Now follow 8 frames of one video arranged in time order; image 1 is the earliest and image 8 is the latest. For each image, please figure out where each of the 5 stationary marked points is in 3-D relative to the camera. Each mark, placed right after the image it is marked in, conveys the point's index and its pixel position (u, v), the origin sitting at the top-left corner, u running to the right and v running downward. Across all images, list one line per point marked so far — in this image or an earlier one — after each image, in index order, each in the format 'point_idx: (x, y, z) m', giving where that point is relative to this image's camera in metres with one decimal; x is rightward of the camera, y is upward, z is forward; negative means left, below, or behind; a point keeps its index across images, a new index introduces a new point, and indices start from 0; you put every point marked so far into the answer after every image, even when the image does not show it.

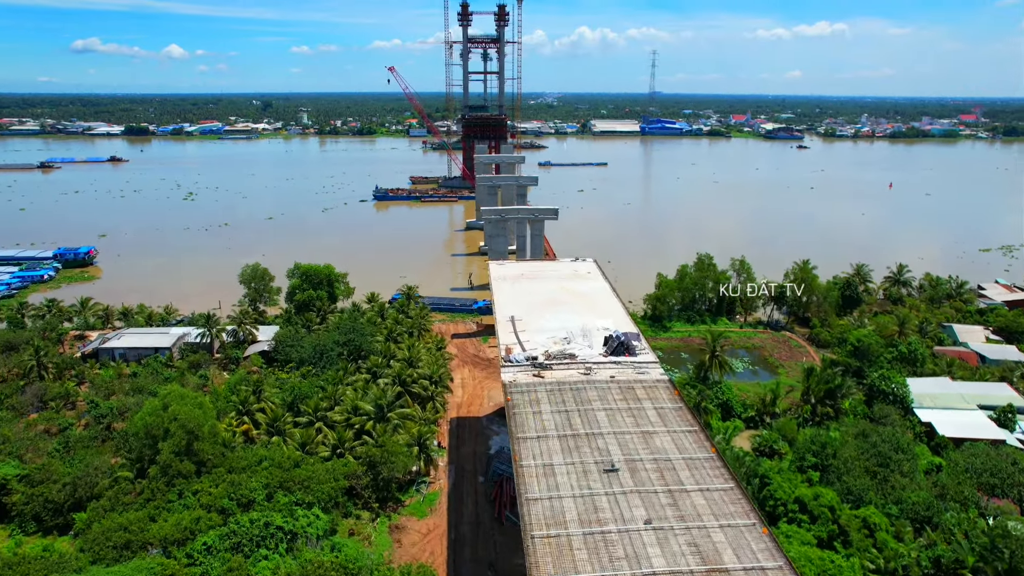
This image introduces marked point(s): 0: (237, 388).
0: (-7.5, -2.8, +17.7) m
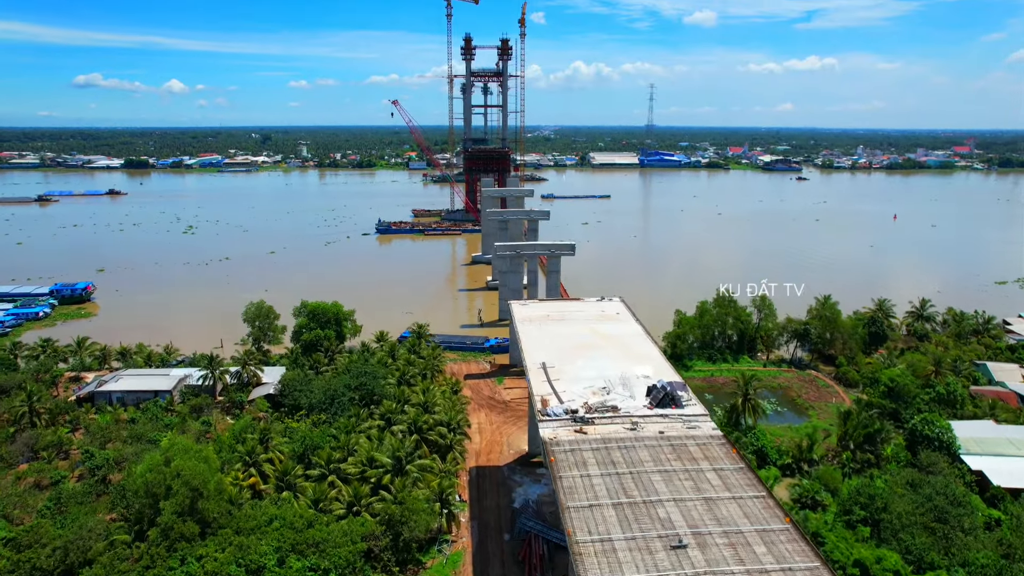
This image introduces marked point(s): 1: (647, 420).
0: (-6.9, -3.8, +16.6) m
1: (+2.2, -2.2, +10.6) m
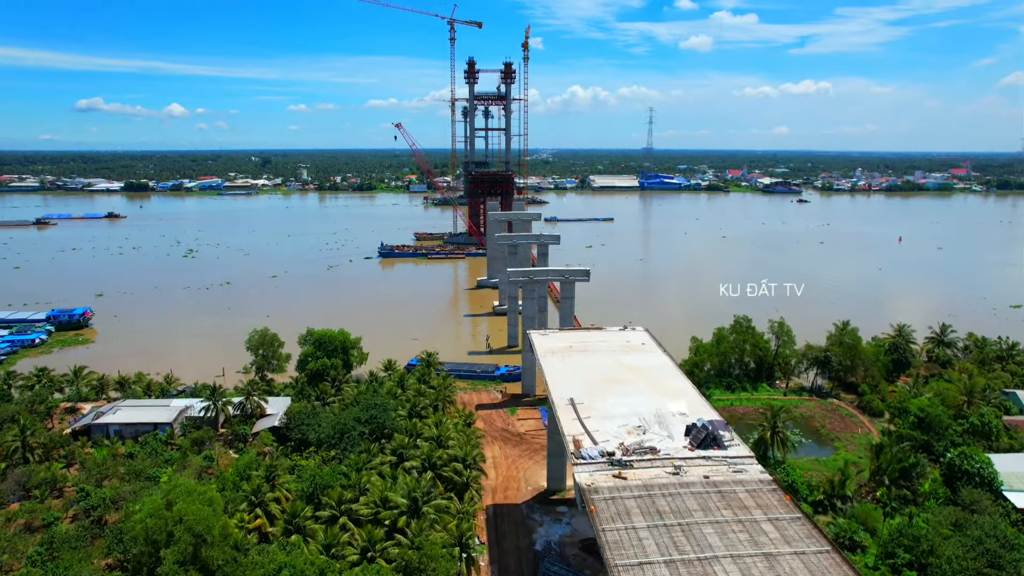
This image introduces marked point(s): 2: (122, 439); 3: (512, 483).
0: (-6.5, -4.5, +15.8) m
1: (+2.7, -2.7, +9.8) m
2: (-11.7, -4.5, +19.4) m
3: (0.0, -5.2, +17.2) m
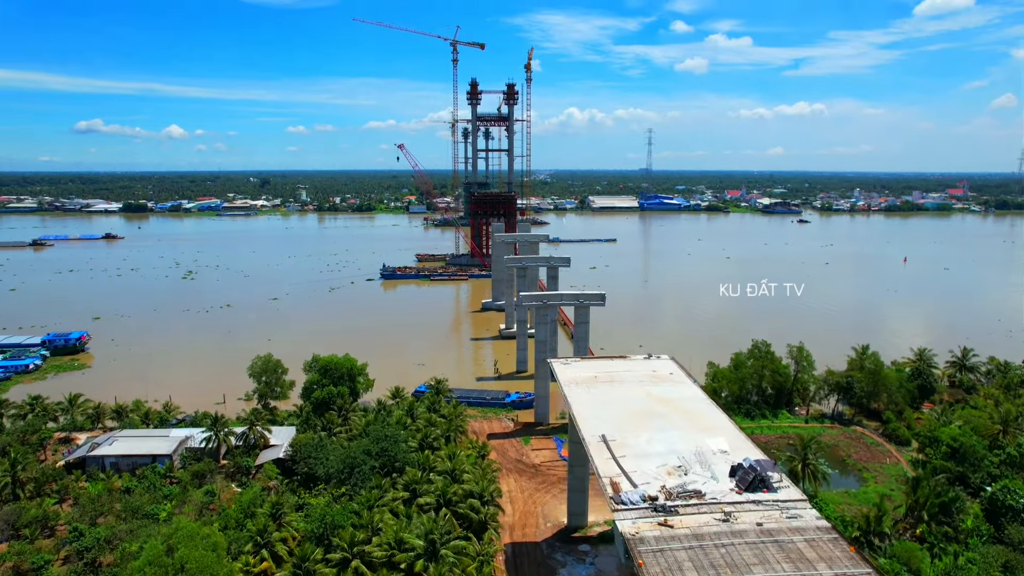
0: (-6.0, -5.2, +14.9) m
1: (+3.2, -3.1, +9.0) m
2: (-11.3, -5.3, +18.5) m
3: (+0.5, -5.8, +16.3) m
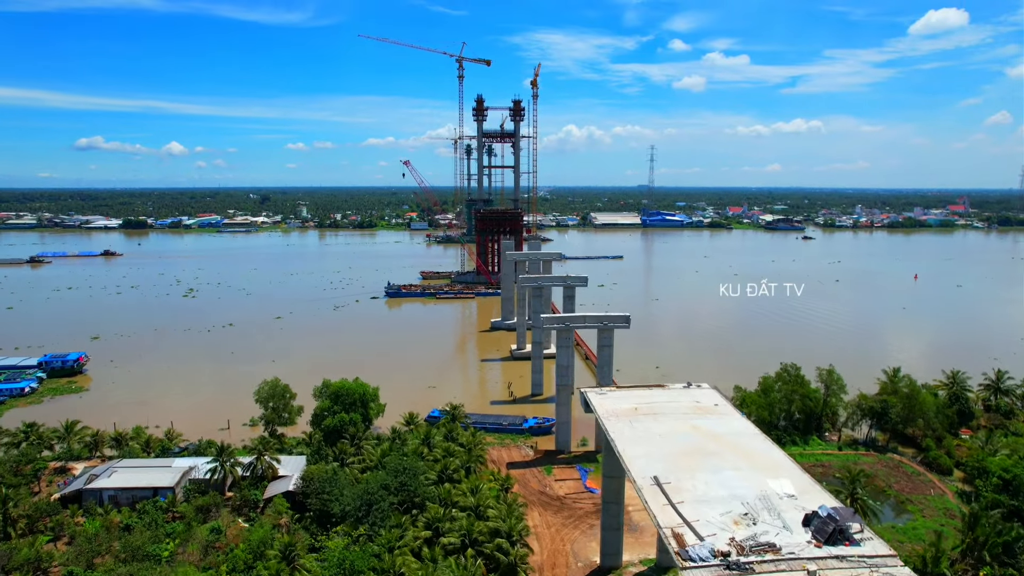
0: (-5.3, -5.7, +13.8) m
1: (+3.9, -3.4, +8.0) m
2: (-10.6, -5.9, +17.4) m
3: (+1.1, -6.4, +15.2) m
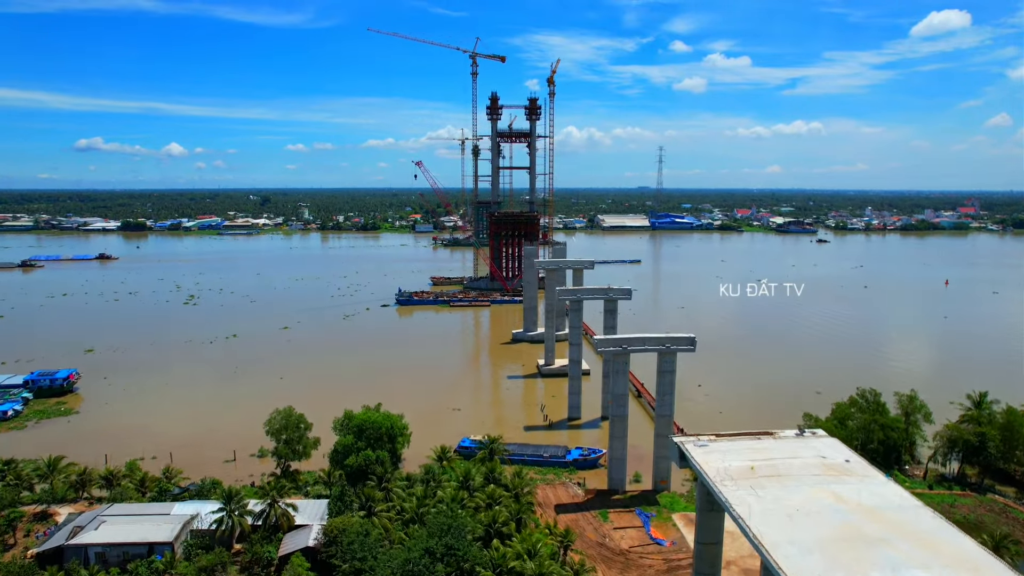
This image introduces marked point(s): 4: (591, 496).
0: (-4.0, -6.1, +11.2) m
1: (+5.2, -3.9, +5.4) m
2: (-9.3, -6.3, +14.8) m
3: (+2.5, -6.8, +12.6) m
4: (+2.3, -5.9, +18.4) m
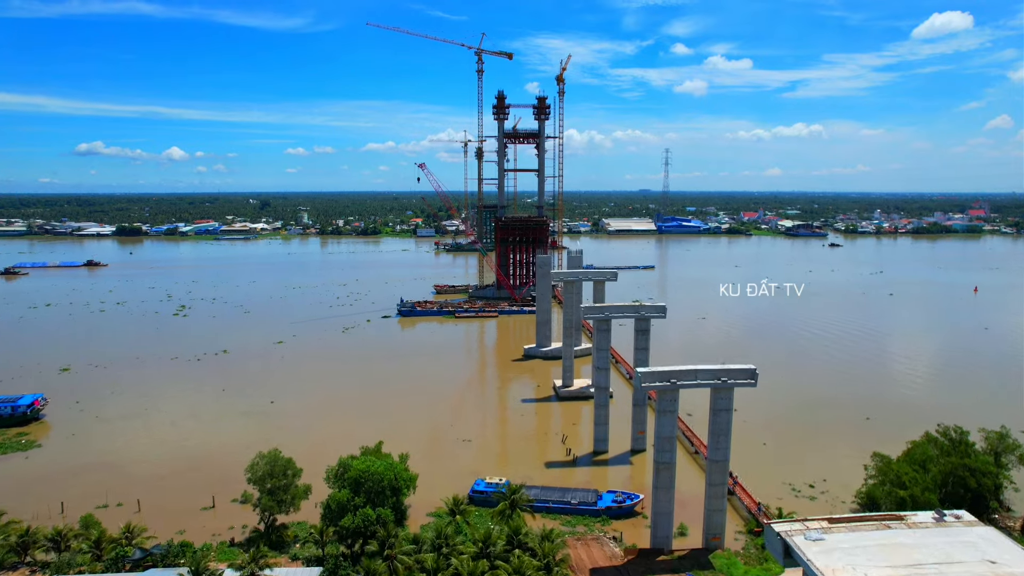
0: (-3.4, -6.6, +8.3) m
1: (+5.8, -4.4, +2.5) m
2: (-8.6, -6.9, +11.9) m
3: (+3.1, -7.3, +9.7) m
4: (+2.9, -6.5, +15.5) m
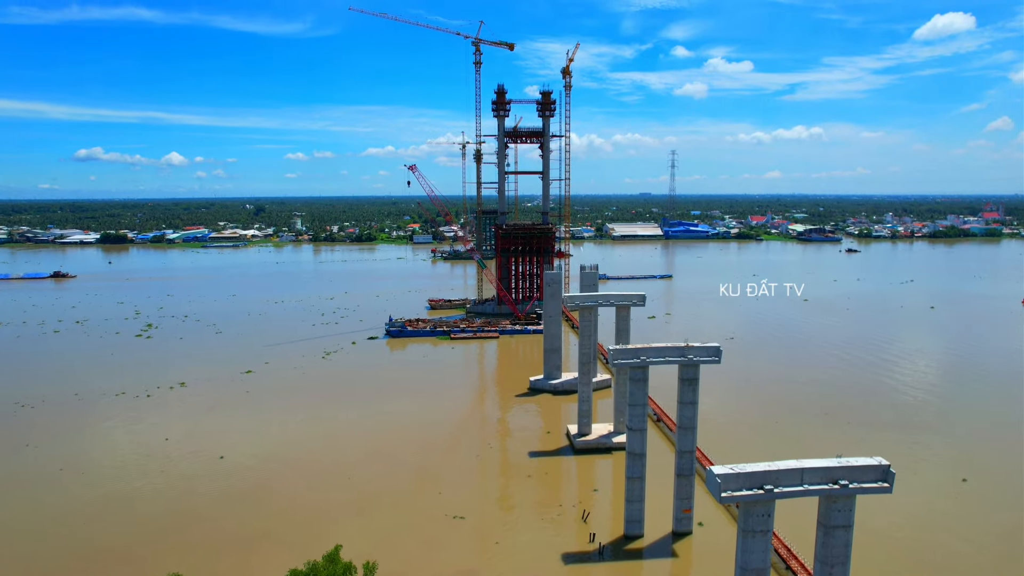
0: (-3.2, -7.5, +3.1) m
1: (+6.0, -5.2, -2.6) m
2: (-8.4, -7.8, +6.7) m
3: (+3.3, -8.2, +4.5) m
4: (+3.1, -7.3, +10.3) m
